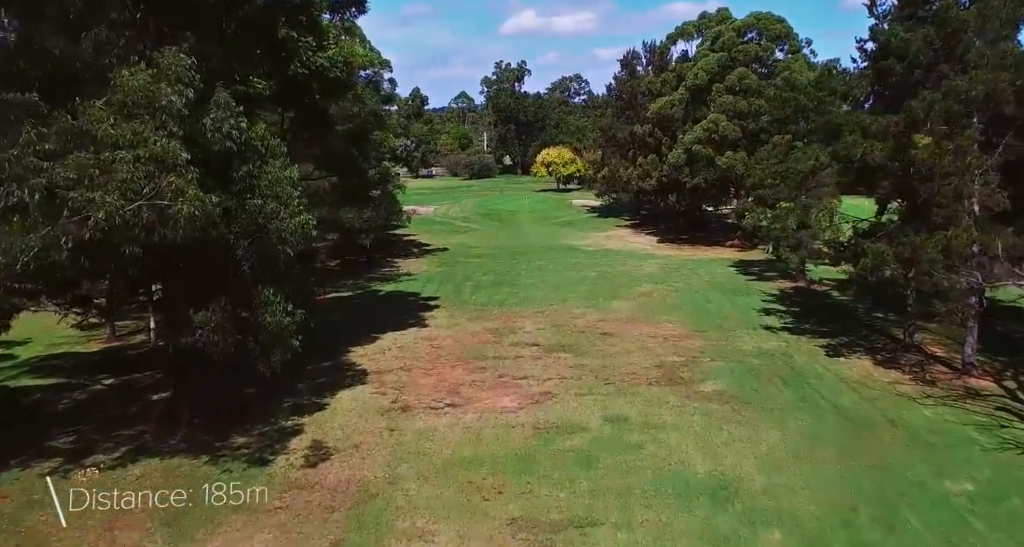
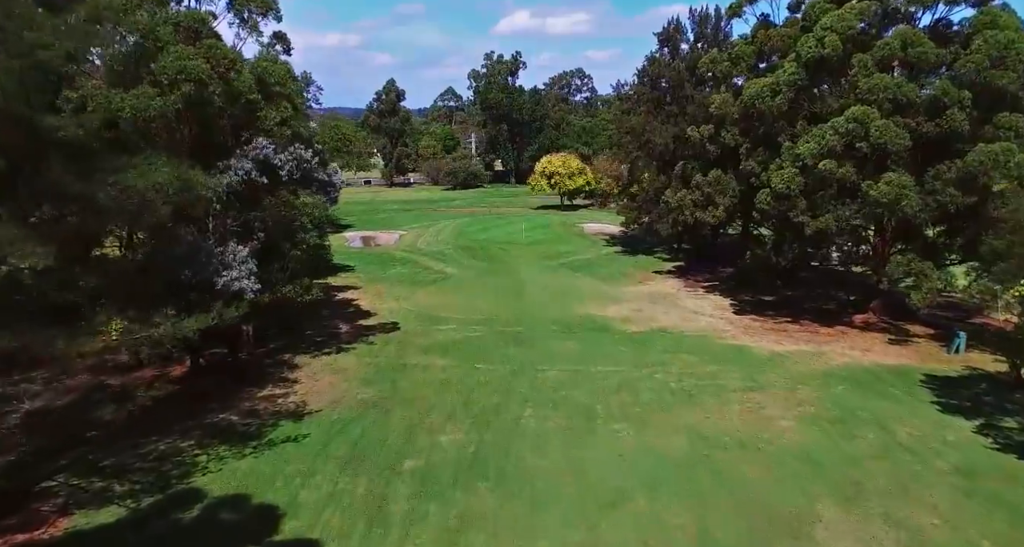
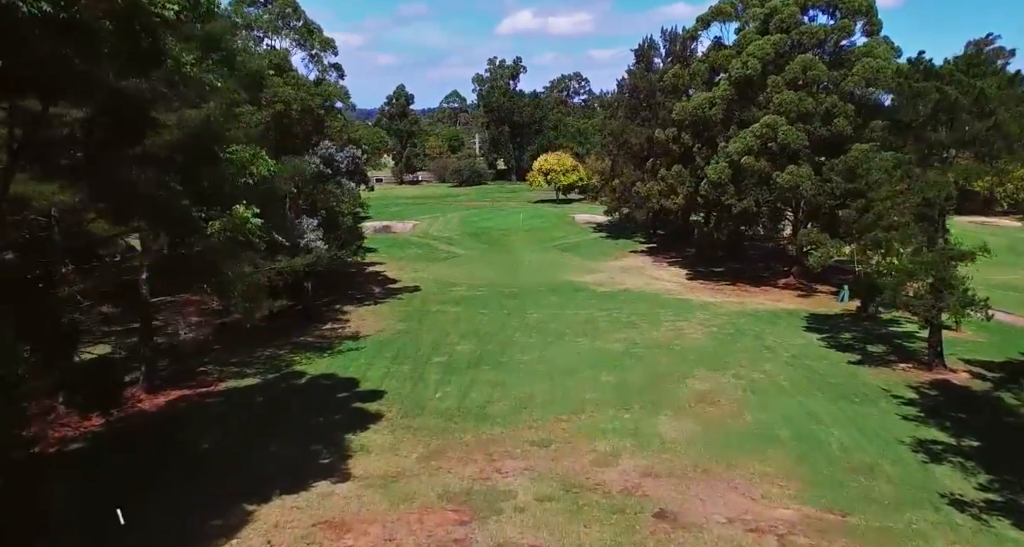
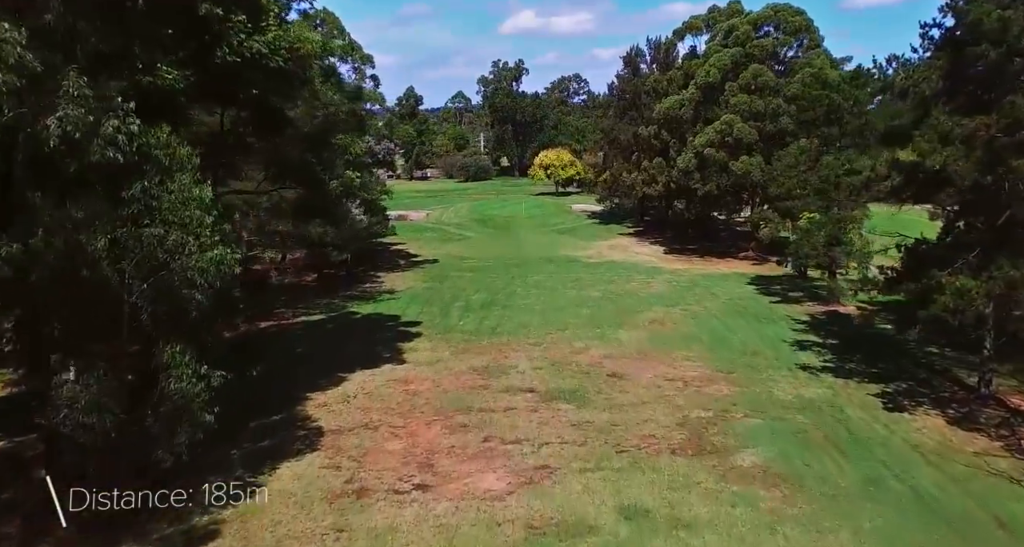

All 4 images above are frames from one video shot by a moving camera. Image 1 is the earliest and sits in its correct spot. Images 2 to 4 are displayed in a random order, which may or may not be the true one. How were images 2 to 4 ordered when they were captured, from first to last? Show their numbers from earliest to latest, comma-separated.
4, 3, 2
